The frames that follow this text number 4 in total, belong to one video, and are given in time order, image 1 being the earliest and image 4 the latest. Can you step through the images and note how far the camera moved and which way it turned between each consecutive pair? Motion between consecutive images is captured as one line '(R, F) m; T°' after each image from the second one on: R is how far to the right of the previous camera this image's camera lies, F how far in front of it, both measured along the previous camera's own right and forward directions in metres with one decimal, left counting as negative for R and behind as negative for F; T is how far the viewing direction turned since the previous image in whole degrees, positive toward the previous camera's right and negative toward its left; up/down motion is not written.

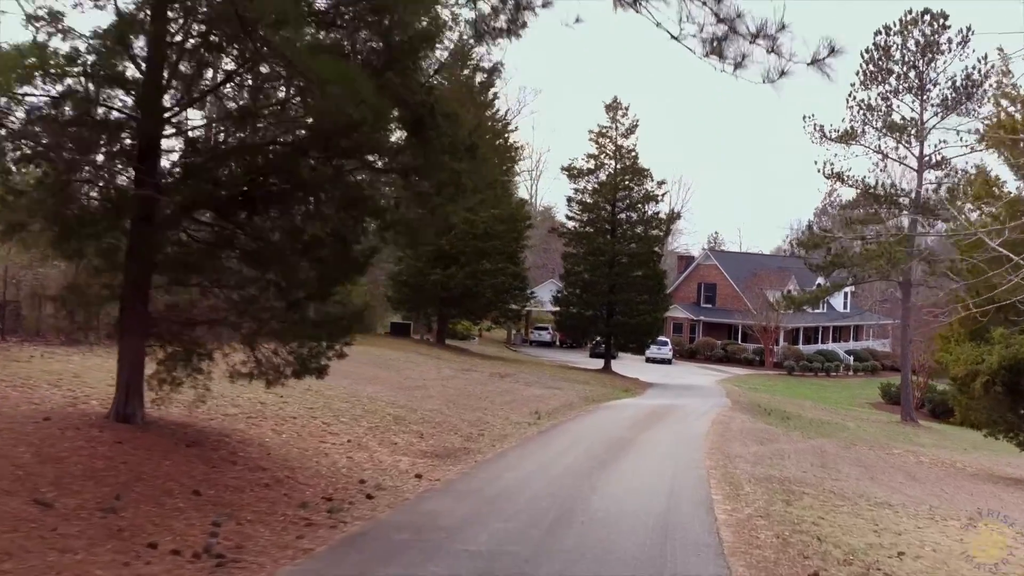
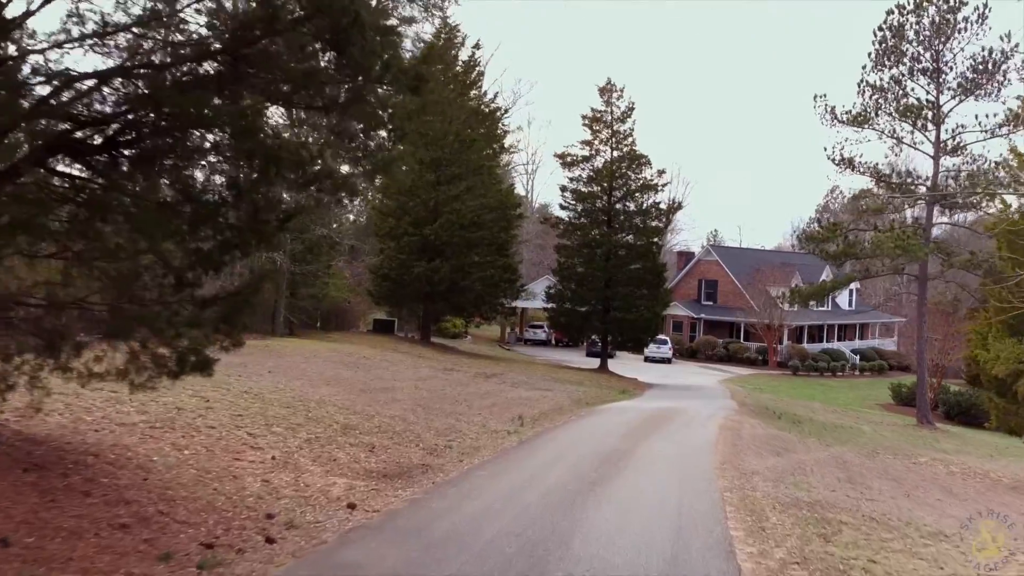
(+0.3, +2.1) m; 0°
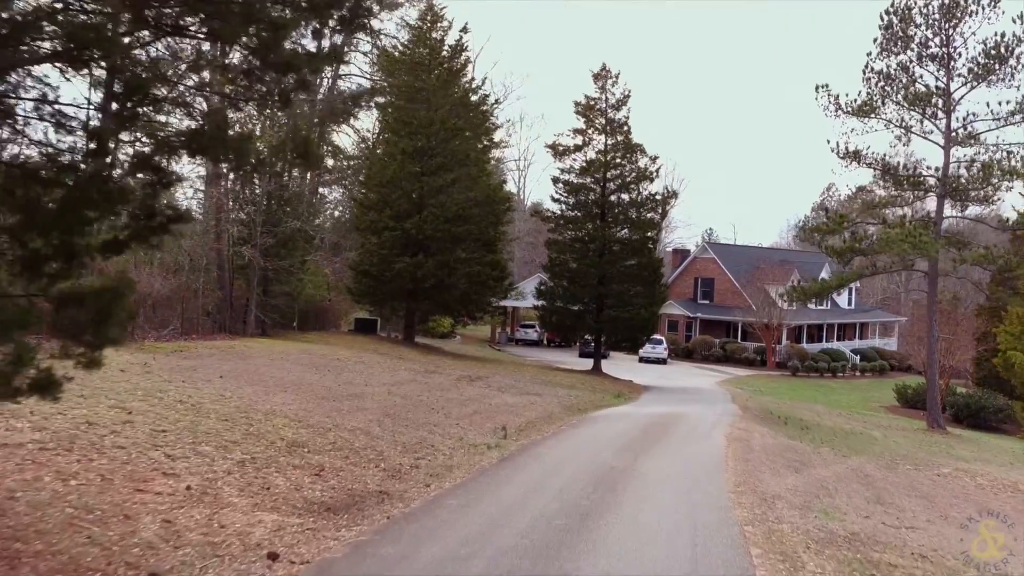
(+0.2, +1.6) m; 0°
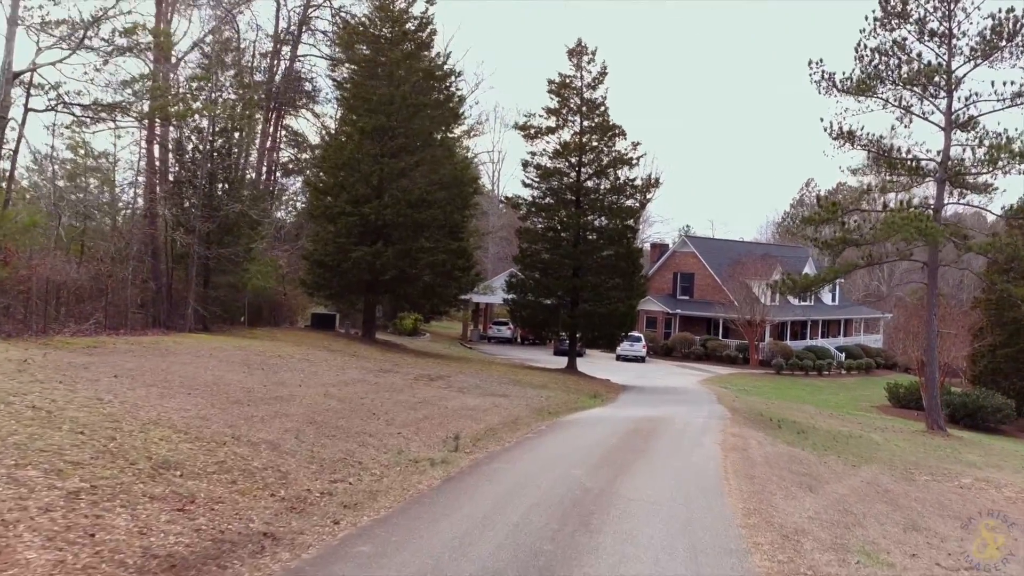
(+0.3, +2.1) m; +2°
